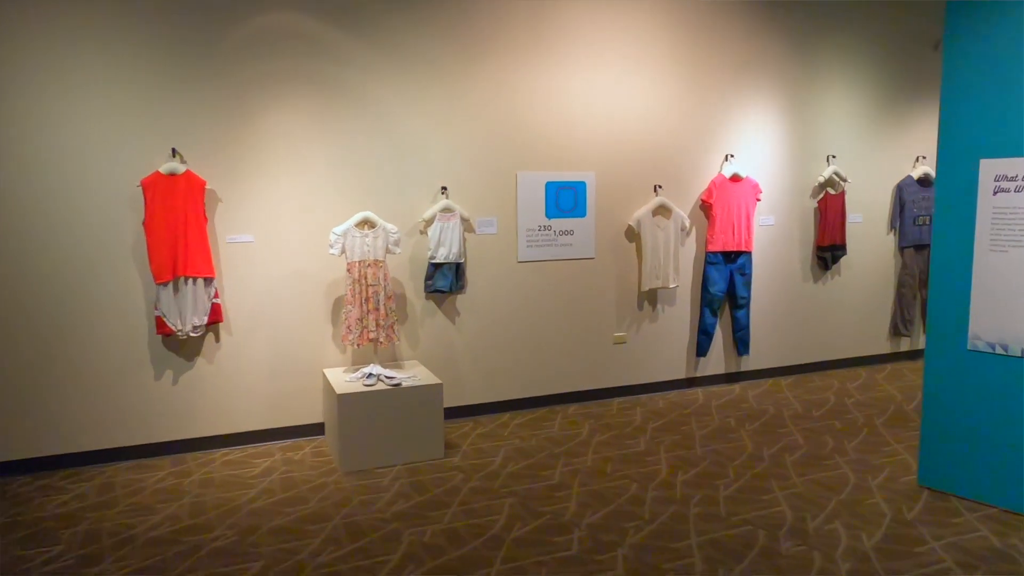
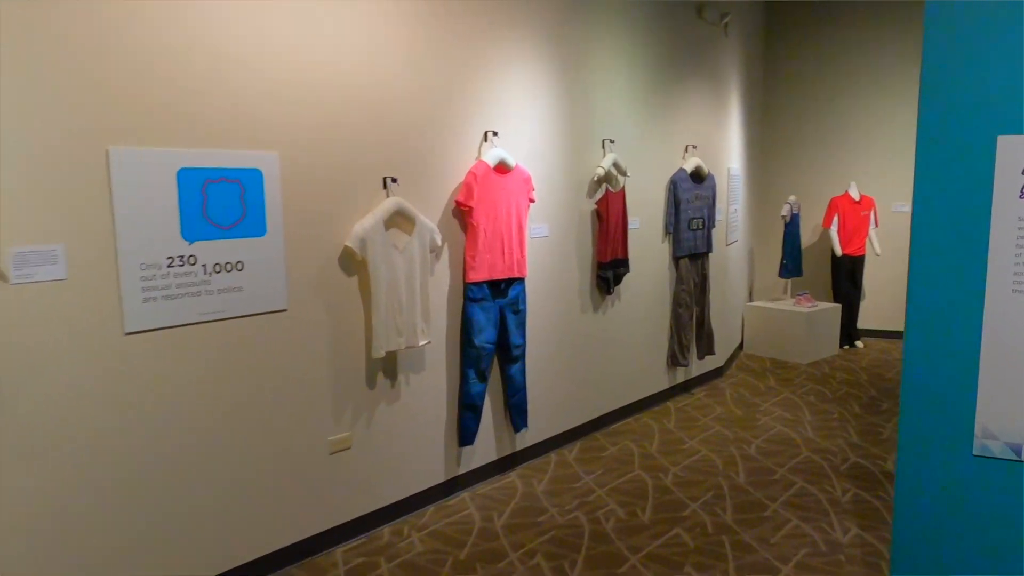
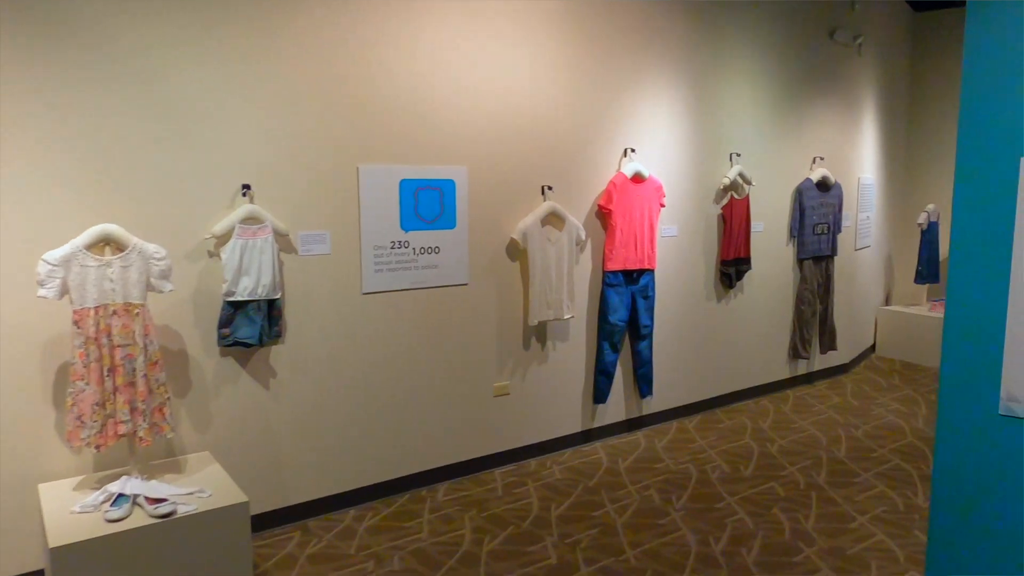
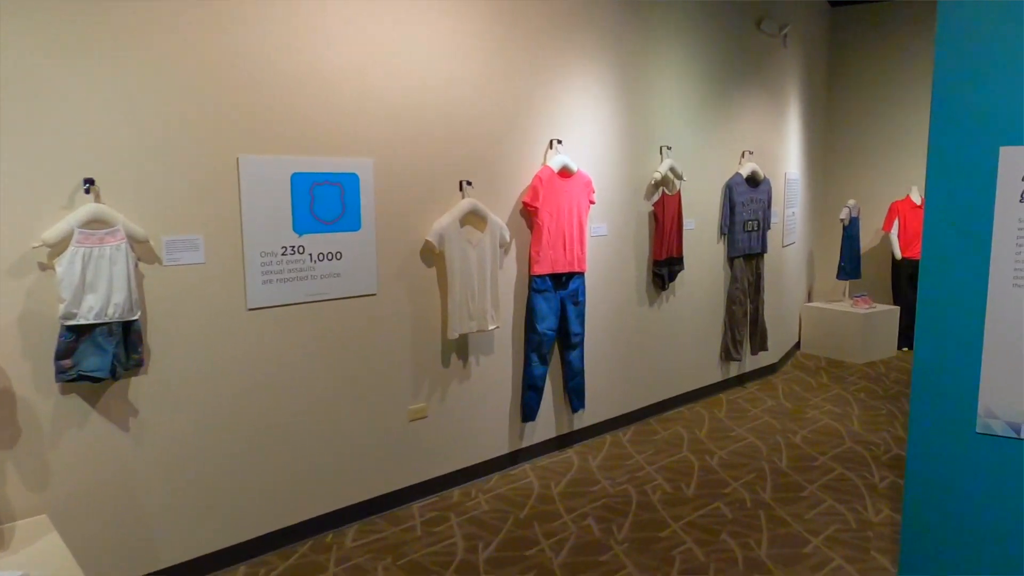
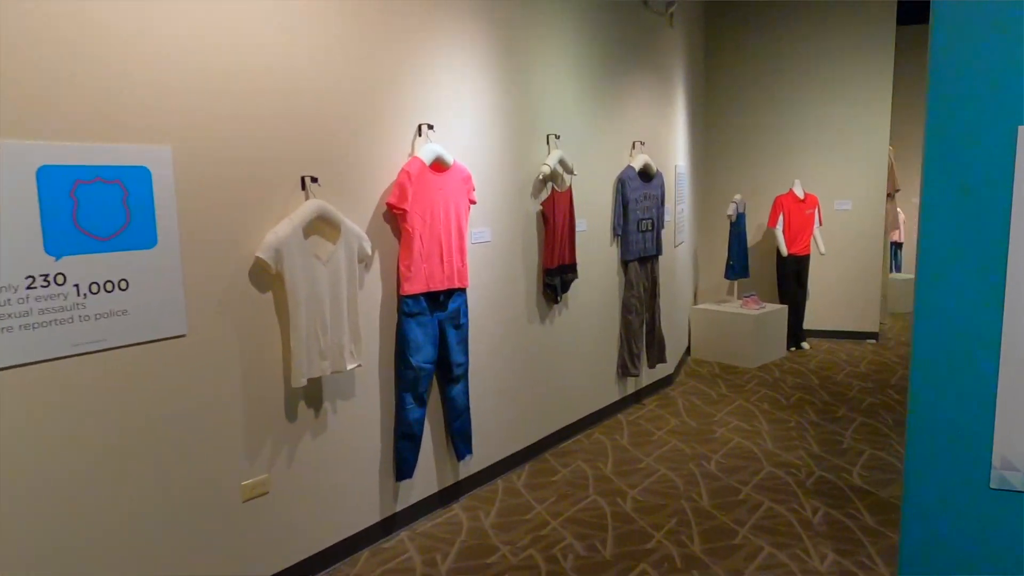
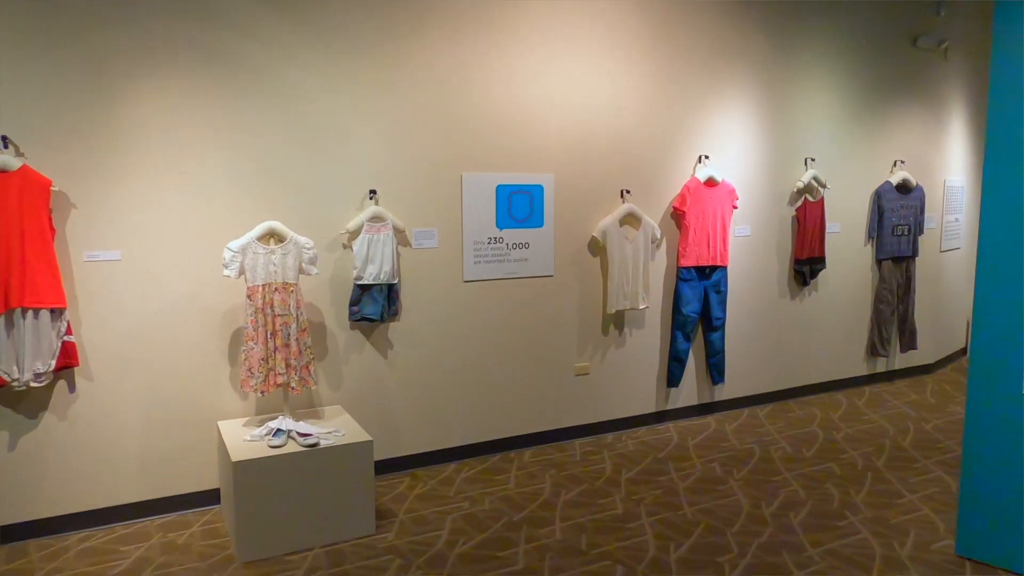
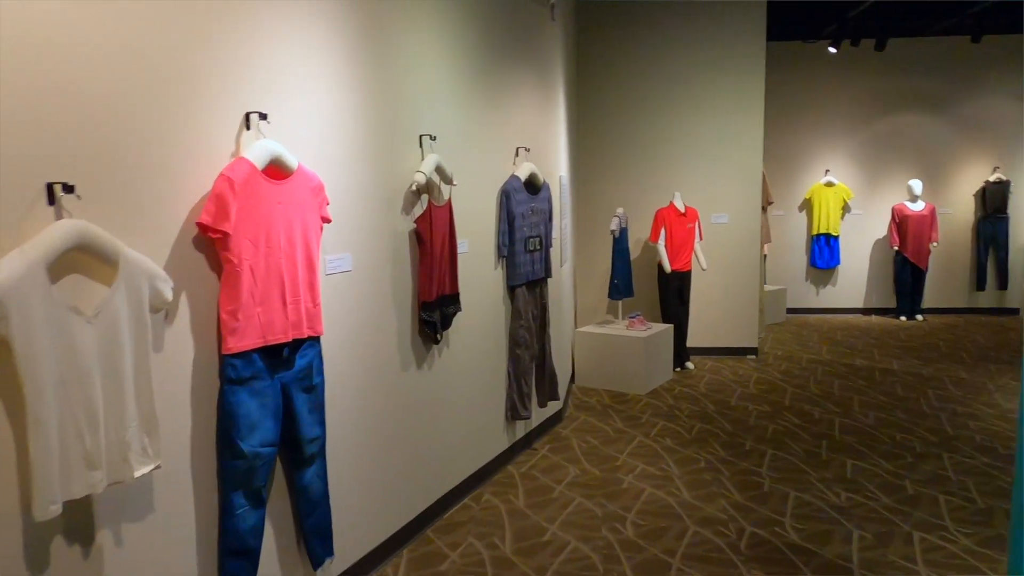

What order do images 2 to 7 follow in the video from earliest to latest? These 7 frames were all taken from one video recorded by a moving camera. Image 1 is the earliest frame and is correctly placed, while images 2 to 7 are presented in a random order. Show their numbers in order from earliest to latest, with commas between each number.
6, 3, 4, 2, 5, 7
